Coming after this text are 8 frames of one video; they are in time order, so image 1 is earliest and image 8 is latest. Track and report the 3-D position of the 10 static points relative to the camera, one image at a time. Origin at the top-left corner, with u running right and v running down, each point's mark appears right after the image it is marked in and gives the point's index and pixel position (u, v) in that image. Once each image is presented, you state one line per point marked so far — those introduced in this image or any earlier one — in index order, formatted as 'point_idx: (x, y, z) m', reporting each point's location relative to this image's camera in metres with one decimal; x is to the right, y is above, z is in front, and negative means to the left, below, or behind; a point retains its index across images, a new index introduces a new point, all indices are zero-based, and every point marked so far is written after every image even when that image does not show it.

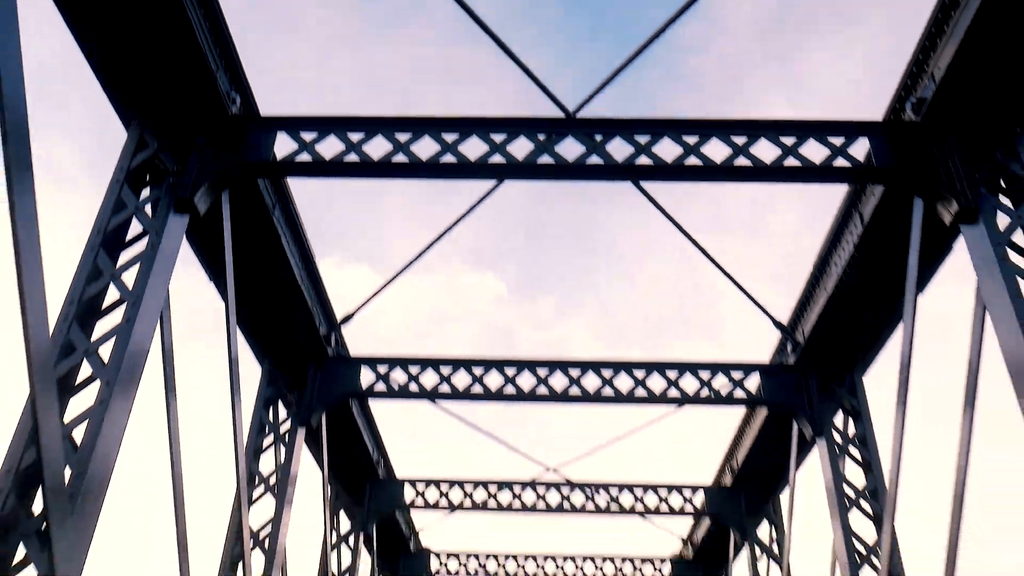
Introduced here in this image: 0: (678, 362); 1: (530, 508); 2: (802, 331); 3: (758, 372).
0: (+1.7, -0.8, +8.9) m
1: (+0.2, -2.9, +11.6) m
2: (+2.9, -0.4, +8.5) m
3: (+2.6, -0.9, +9.0) m
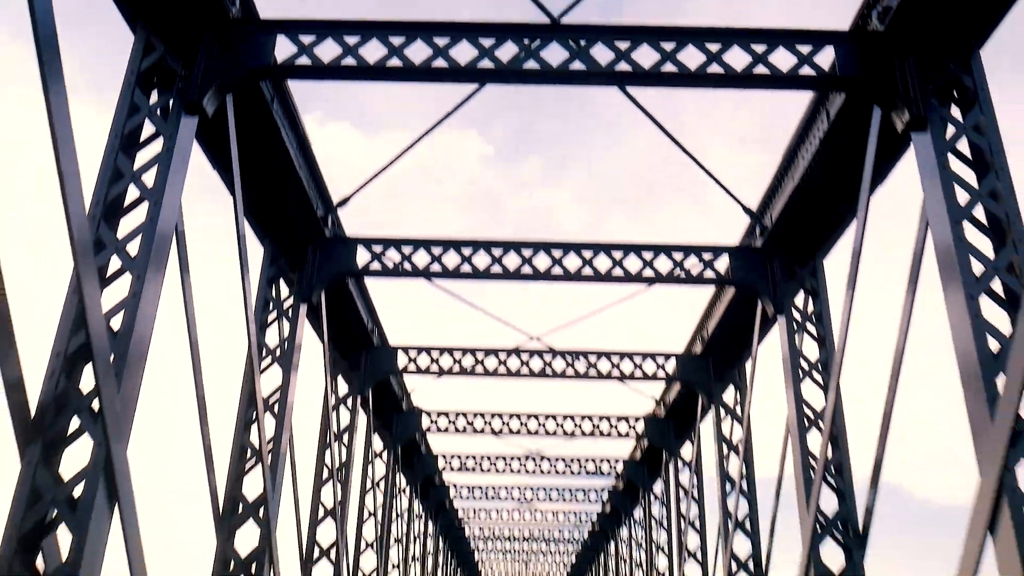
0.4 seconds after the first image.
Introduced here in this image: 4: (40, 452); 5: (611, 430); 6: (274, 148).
0: (+1.6, +0.5, +9.5) m
1: (0.0, -1.2, +12.5) m
2: (+2.7, +0.8, +9.1) m
3: (+2.4, +0.4, +9.6) m
4: (-2.8, -1.0, +5.1) m
5: (+1.9, -2.7, +16.1) m
6: (-2.2, +1.3, +7.8) m
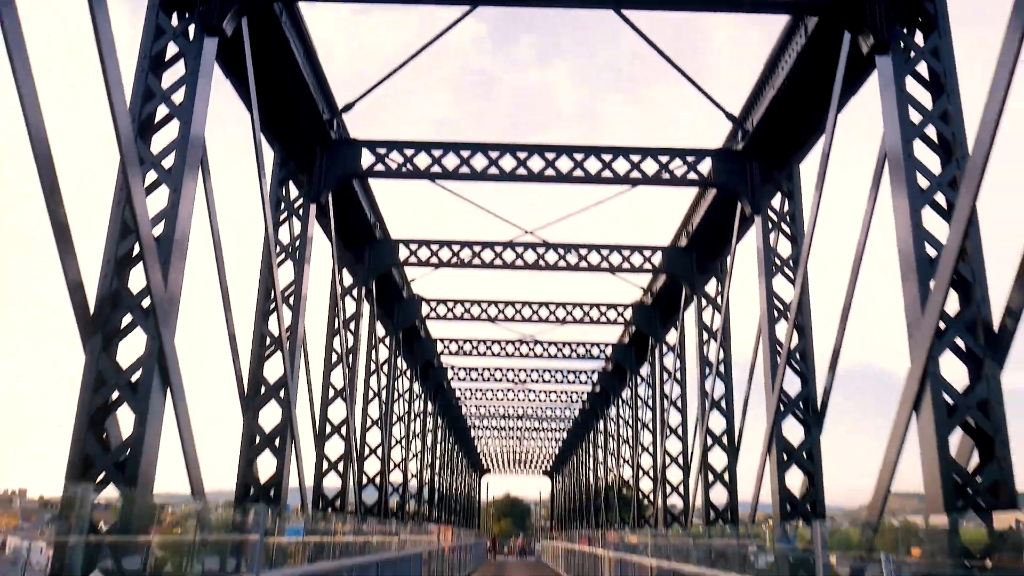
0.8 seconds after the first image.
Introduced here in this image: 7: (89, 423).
0: (+1.5, +1.6, +10.1) m
1: (0.0, +0.4, +13.3) m
2: (+2.7, +1.9, +9.6) m
3: (+2.4, +1.5, +10.2) m
4: (-2.8, -0.4, +5.9) m
5: (+1.8, -0.6, +17.0) m
6: (-2.2, +2.2, +8.3) m
7: (-2.8, -0.9, +5.8) m
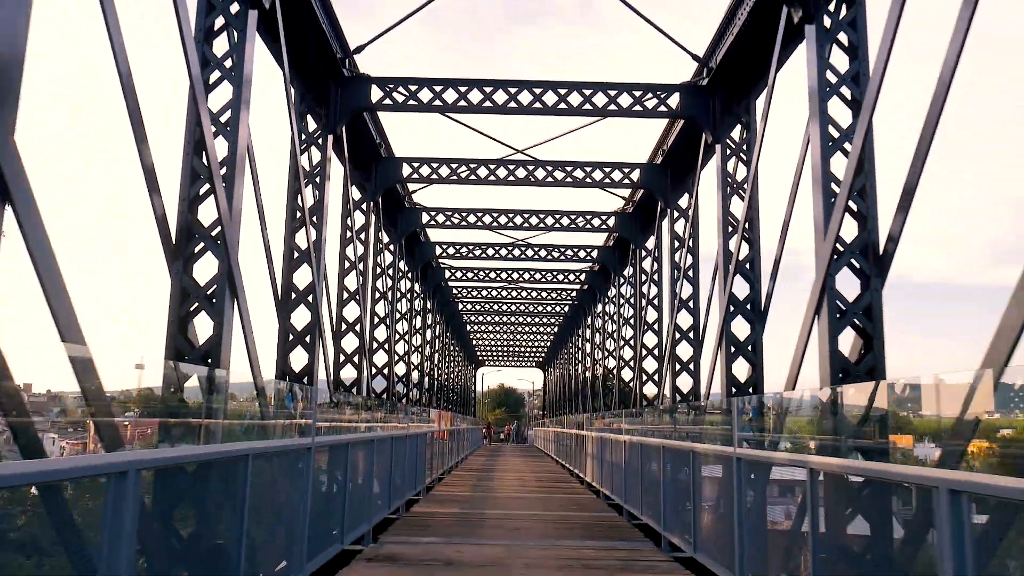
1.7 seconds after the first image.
0: (+1.4, +2.7, +11.5) m
1: (-0.2, +1.9, +14.8) m
2: (+2.6, +2.9, +11.0) m
3: (+2.3, +2.6, +11.6) m
4: (-2.9, +0.2, +7.5) m
5: (+1.6, +1.4, +18.6) m
6: (-2.3, +3.0, +9.6) m
7: (-2.9, -0.3, +7.5) m
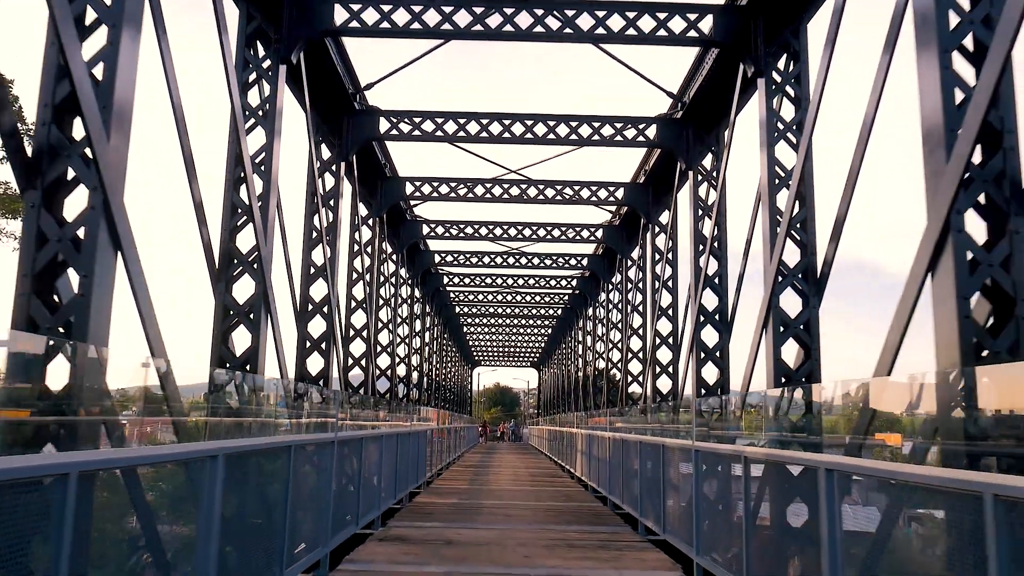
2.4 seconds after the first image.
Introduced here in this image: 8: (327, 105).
0: (+1.3, +2.5, +12.8) m
1: (-0.3, +1.7, +16.1) m
2: (+2.5, +2.7, +12.4) m
3: (+2.2, +2.5, +13.0) m
4: (-3.0, 0.0, +8.8) m
5: (+1.5, +1.2, +19.9) m
6: (-2.4, +2.9, +10.9) m
7: (-3.0, -0.5, +8.8) m
8: (-2.7, +2.6, +12.4) m
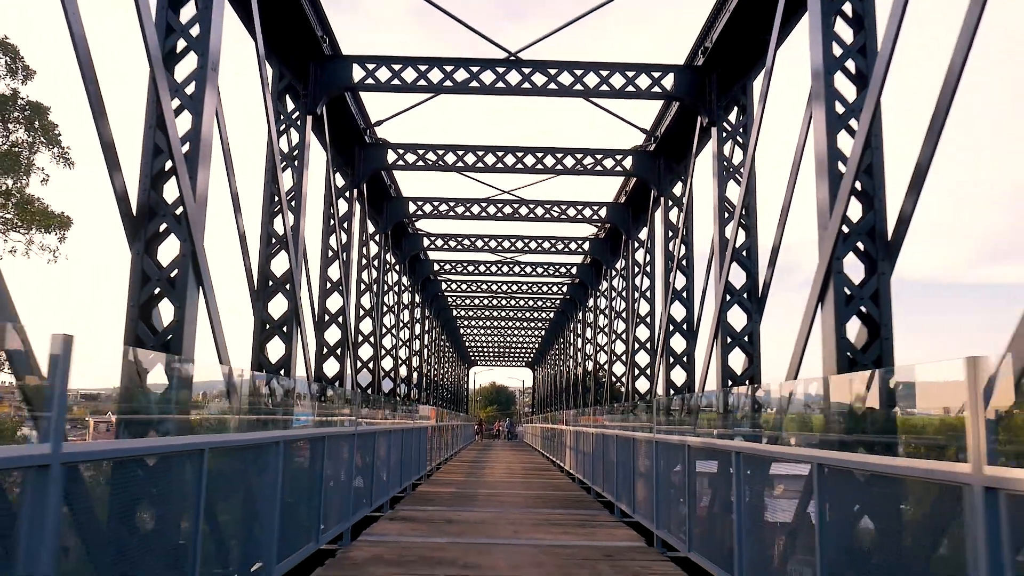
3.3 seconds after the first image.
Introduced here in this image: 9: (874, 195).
0: (+1.2, +2.3, +14.5) m
1: (-0.4, +1.5, +17.8) m
2: (+2.4, +2.5, +14.1) m
3: (+2.1, +2.3, +14.7) m
4: (-3.1, -0.2, +10.5) m
5: (+1.3, +1.0, +21.7) m
6: (-2.5, +2.7, +12.6) m
7: (-3.1, -0.7, +10.5) m
8: (-2.8, +2.4, +14.1) m
9: (+3.0, +0.8, +7.3) m
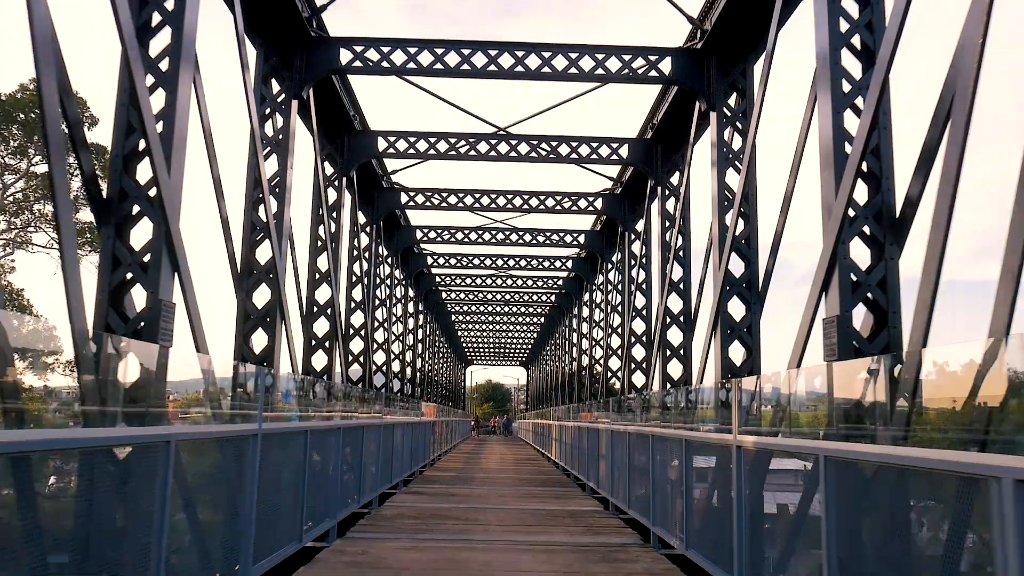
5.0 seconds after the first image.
0: (+1.0, +2.0, +17.7) m
1: (-0.6, +1.1, +21.0) m
2: (+2.2, +2.1, +17.3) m
3: (+1.9, +1.9, +17.9) m
4: (-3.2, -0.6, +13.7) m
5: (+1.1, +0.6, +24.8) m
6: (-2.7, +2.3, +15.8) m
7: (-3.3, -1.1, +13.7) m
8: (-3.0, +2.0, +17.2) m
9: (+2.9, +0.4, +10.5) m
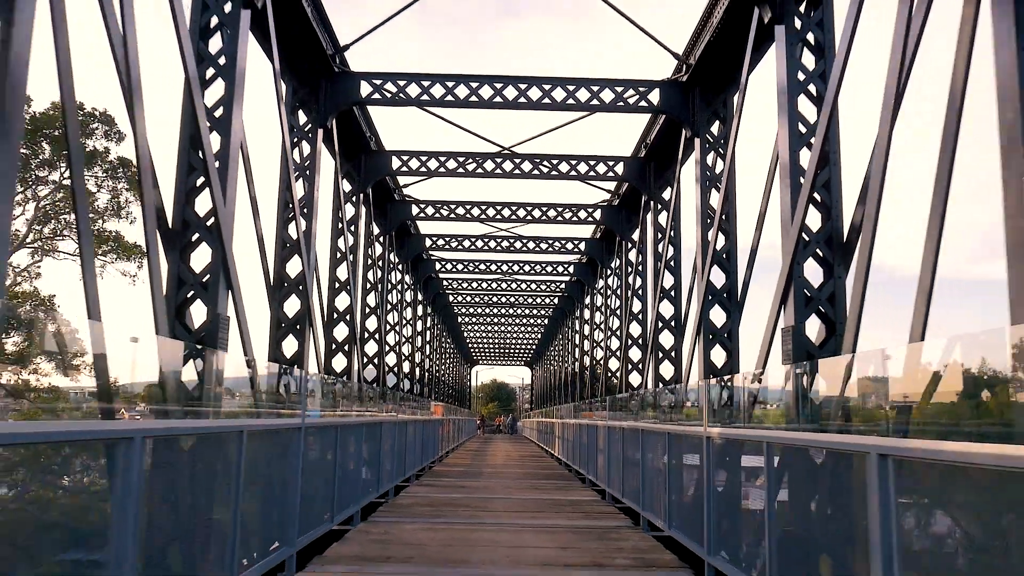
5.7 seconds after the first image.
0: (+1.1, +1.8, +18.9) m
1: (-0.5, +1.0, +22.2) m
2: (+2.3, +2.0, +18.4) m
3: (+2.0, +1.7, +19.0) m
4: (-3.2, -0.7, +14.9) m
5: (+1.2, +0.5, +26.0) m
6: (-2.6, +2.1, +17.0) m
7: (-3.2, -1.3, +14.9) m
8: (-2.9, +1.9, +18.4) m
9: (+3.0, +0.2, +11.6) m
